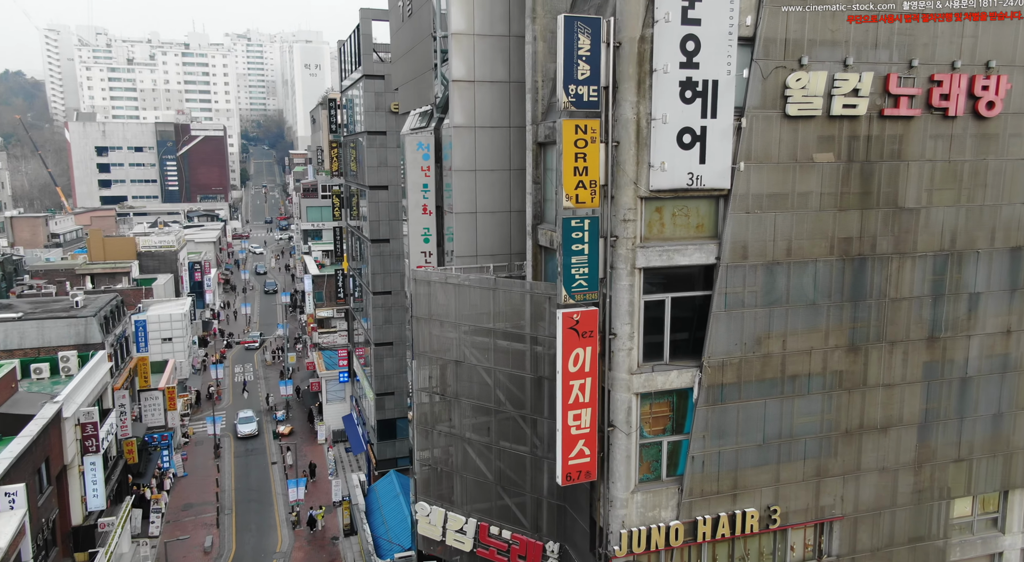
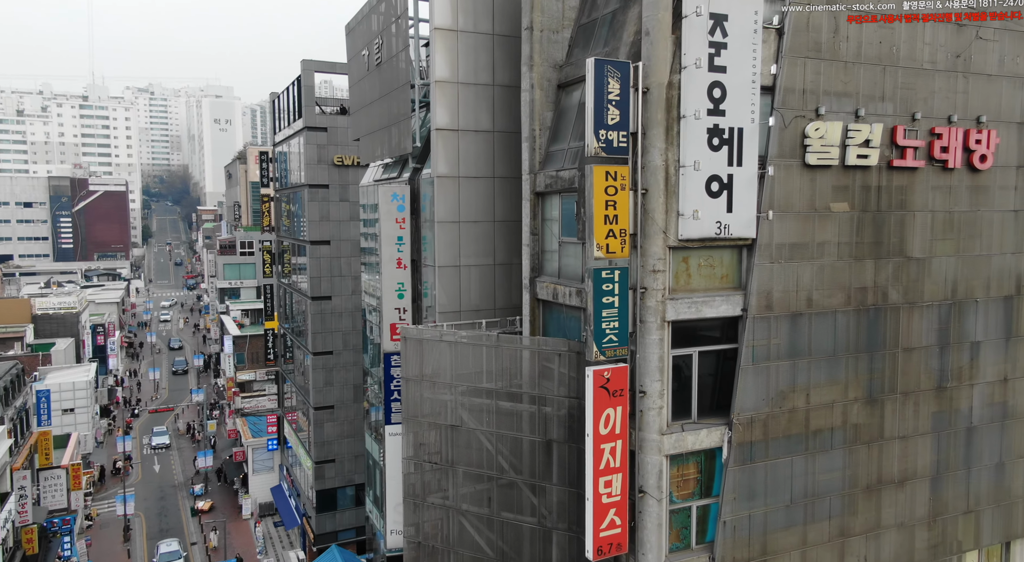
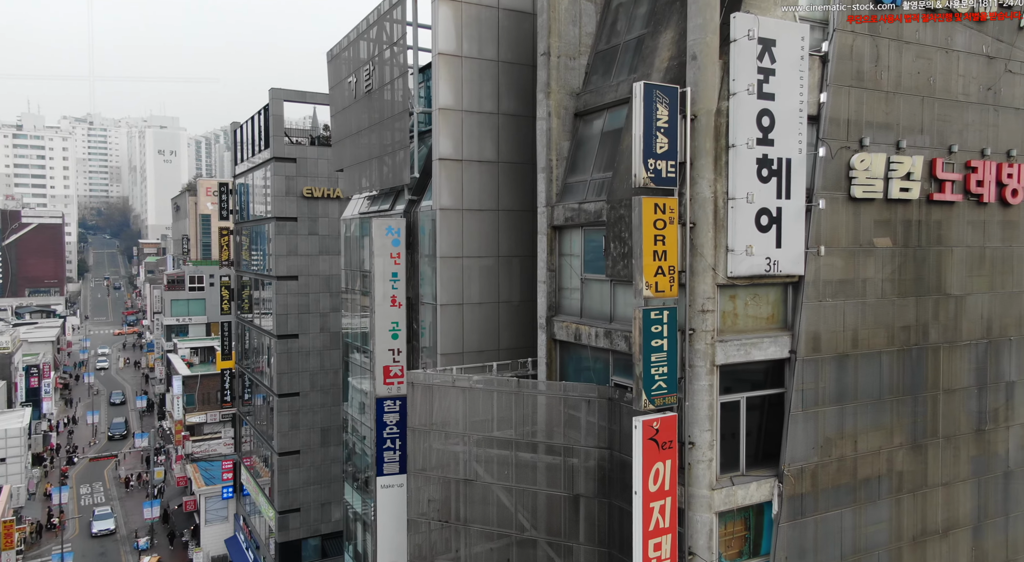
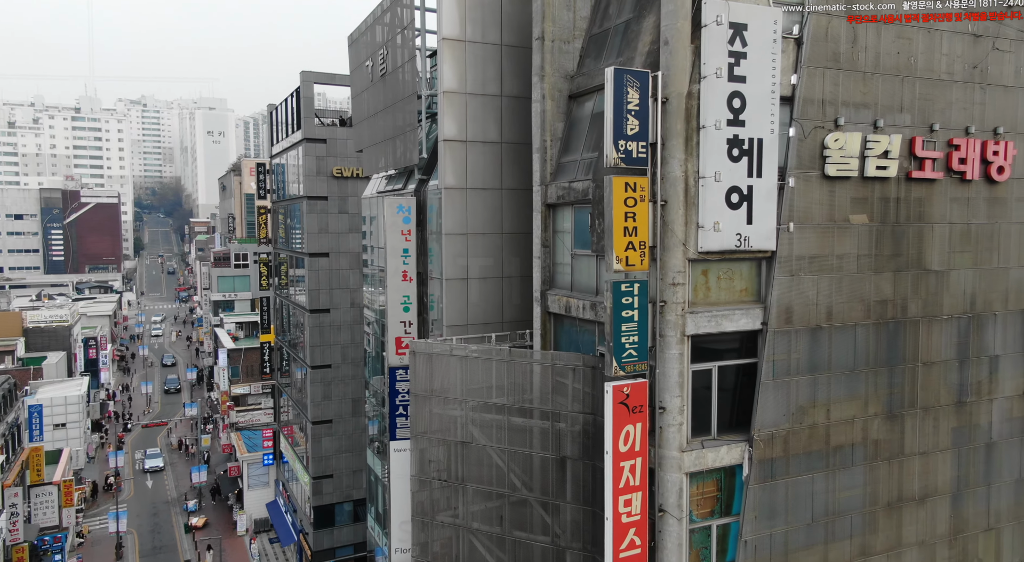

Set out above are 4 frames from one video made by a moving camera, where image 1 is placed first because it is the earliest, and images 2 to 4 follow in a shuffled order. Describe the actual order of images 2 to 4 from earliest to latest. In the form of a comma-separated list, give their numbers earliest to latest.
2, 4, 3
